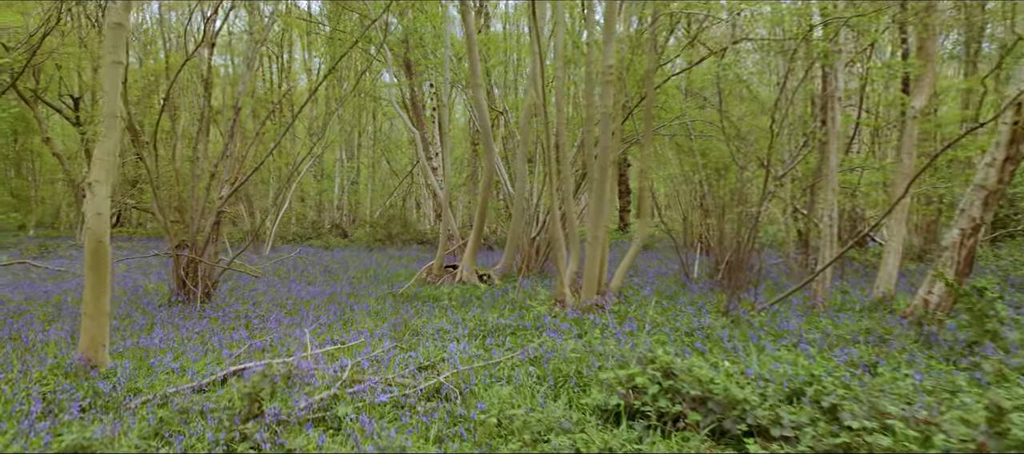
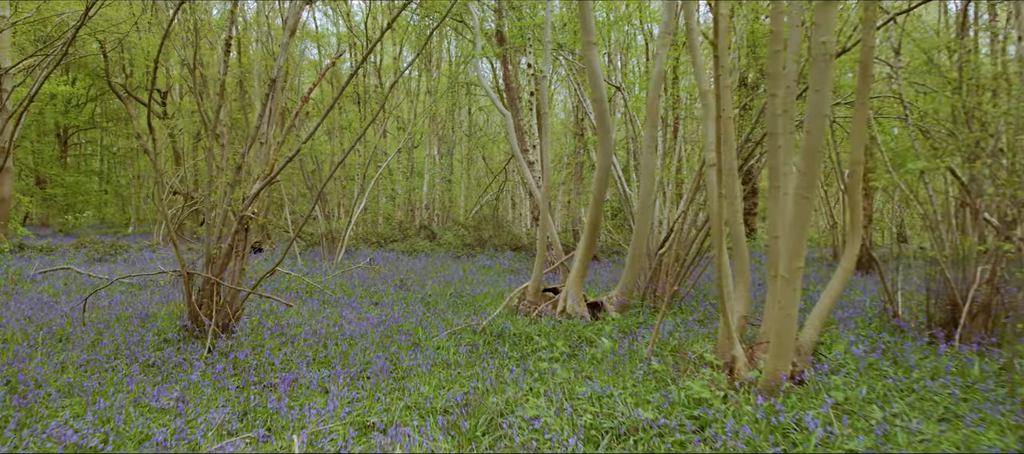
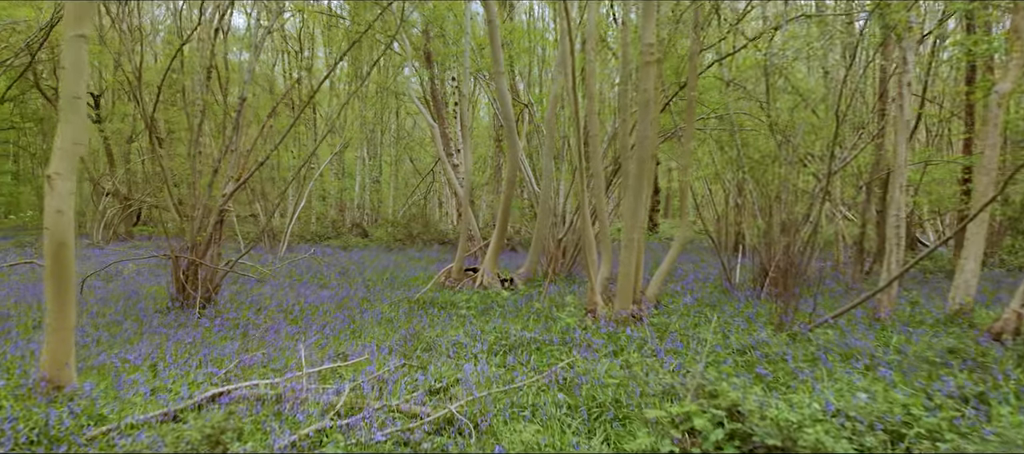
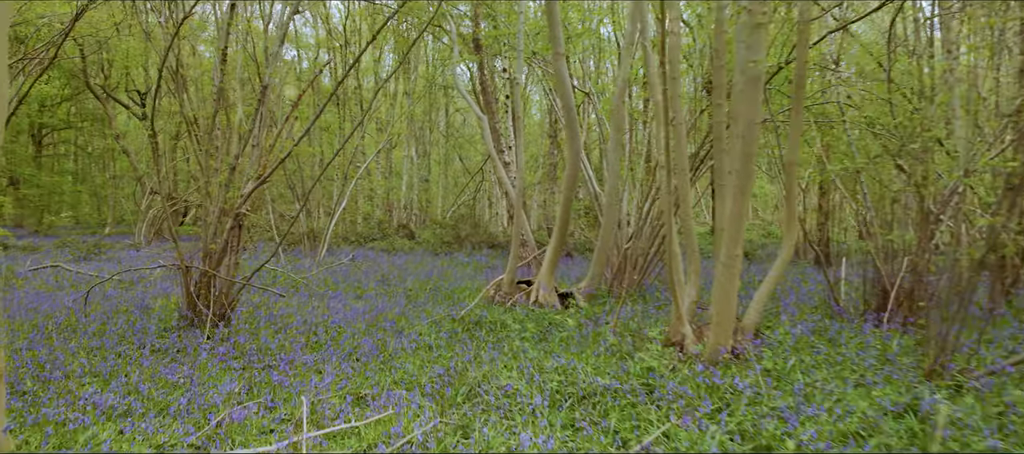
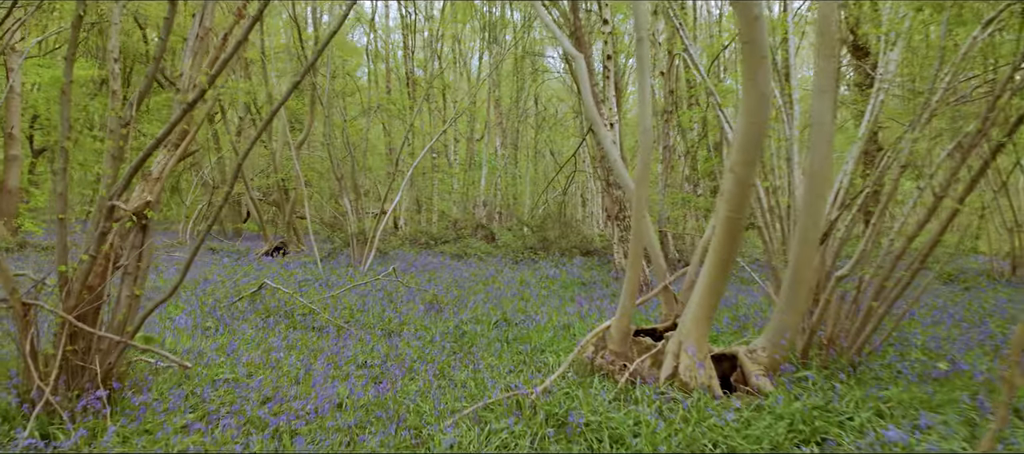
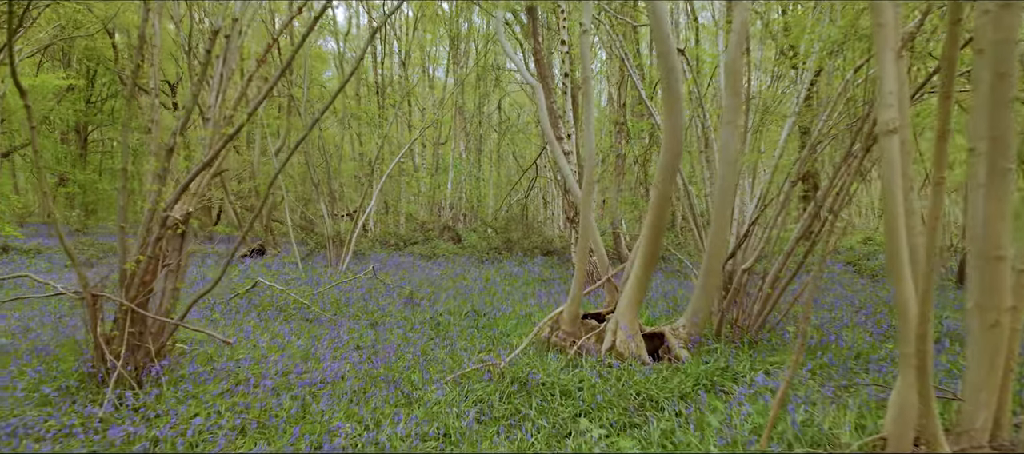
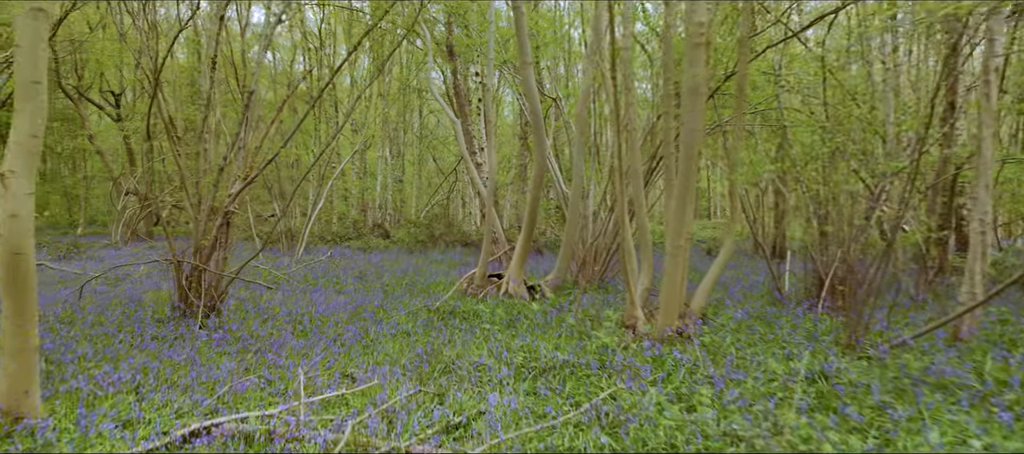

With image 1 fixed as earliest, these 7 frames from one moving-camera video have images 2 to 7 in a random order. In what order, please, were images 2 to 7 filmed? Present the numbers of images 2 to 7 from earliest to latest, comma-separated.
3, 7, 4, 2, 6, 5
